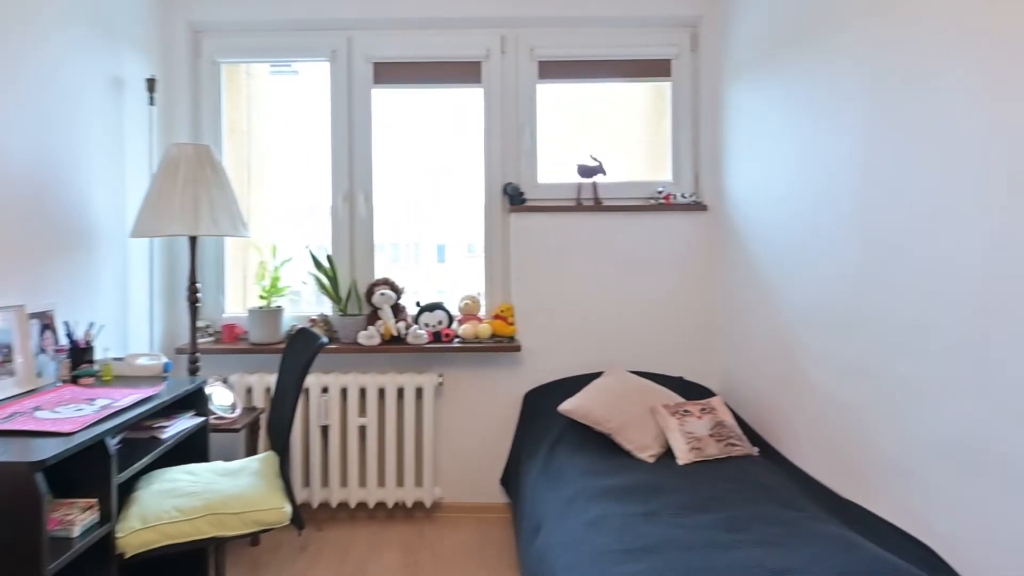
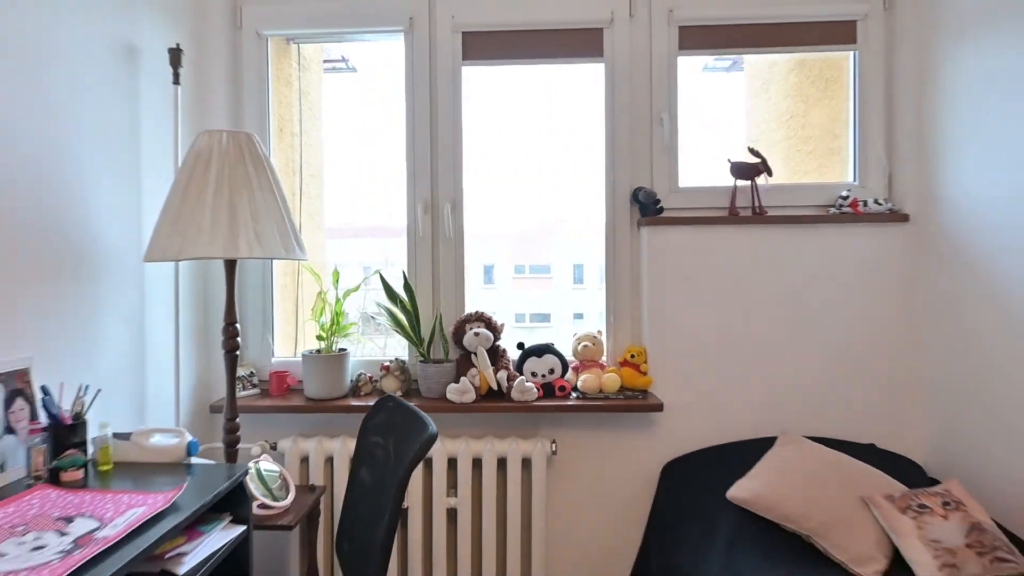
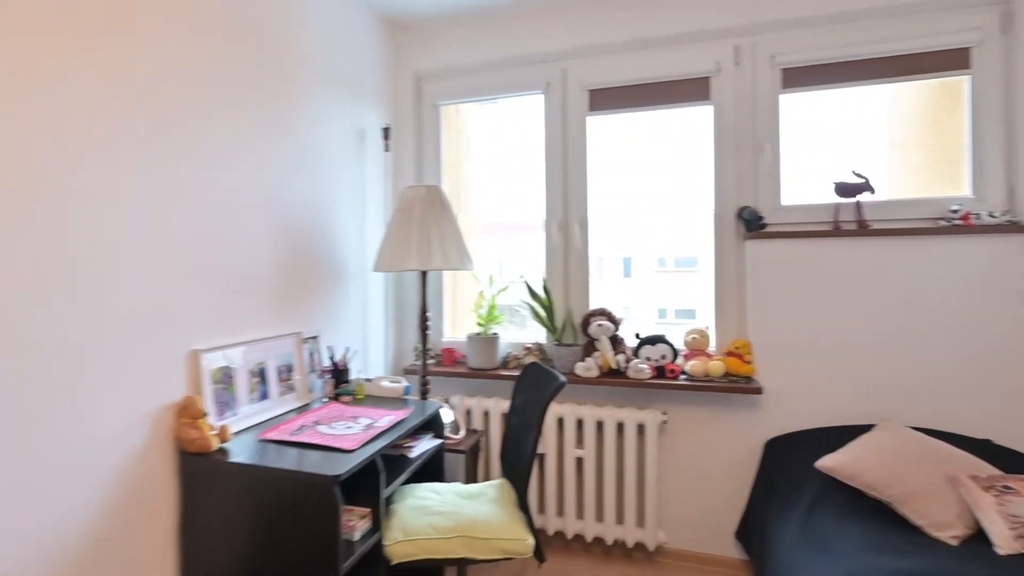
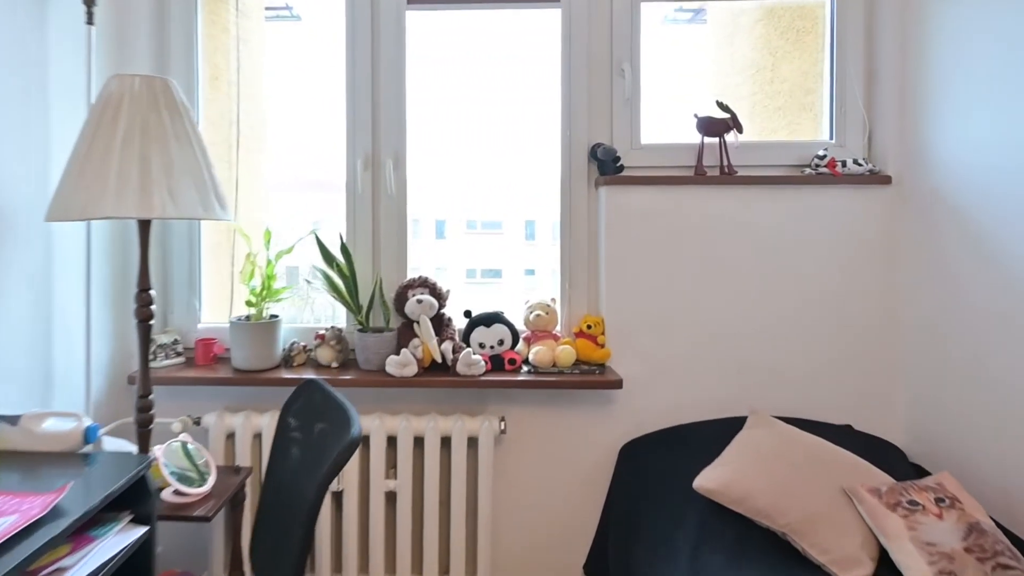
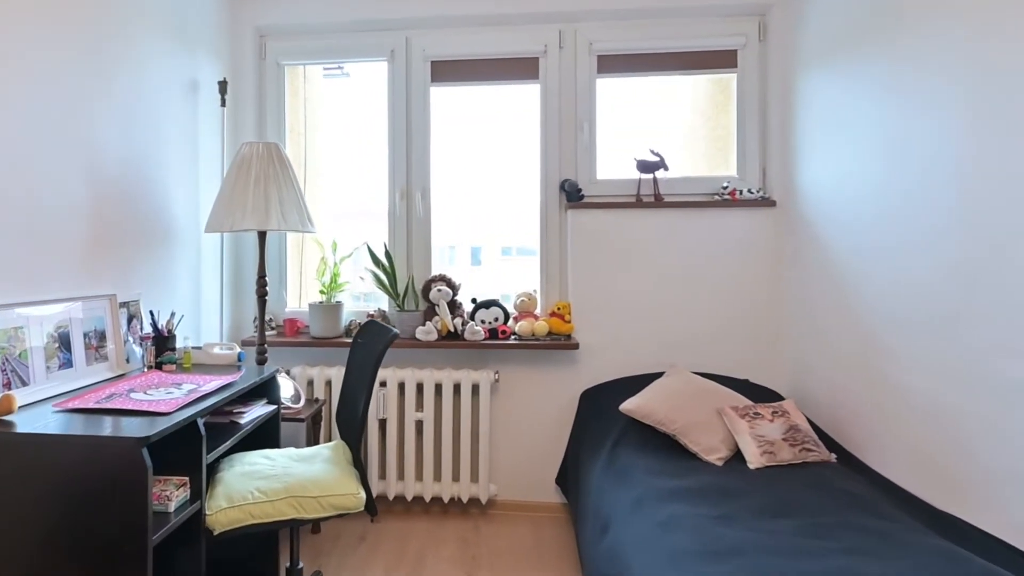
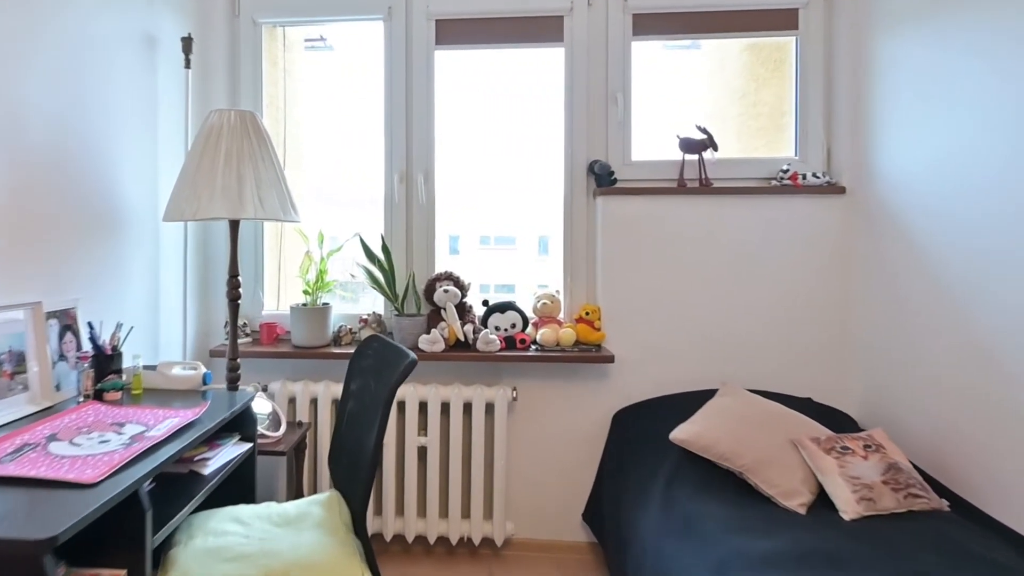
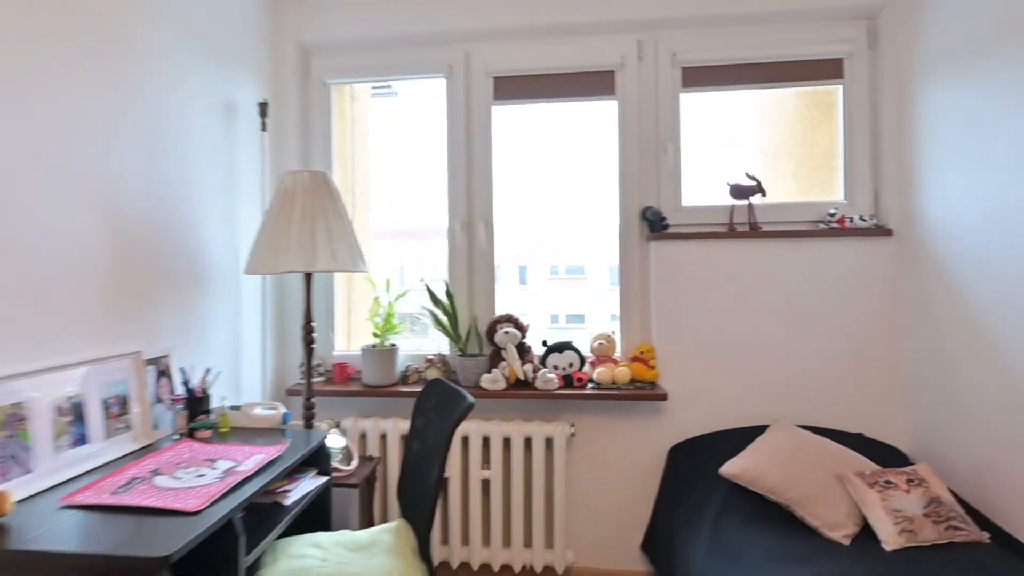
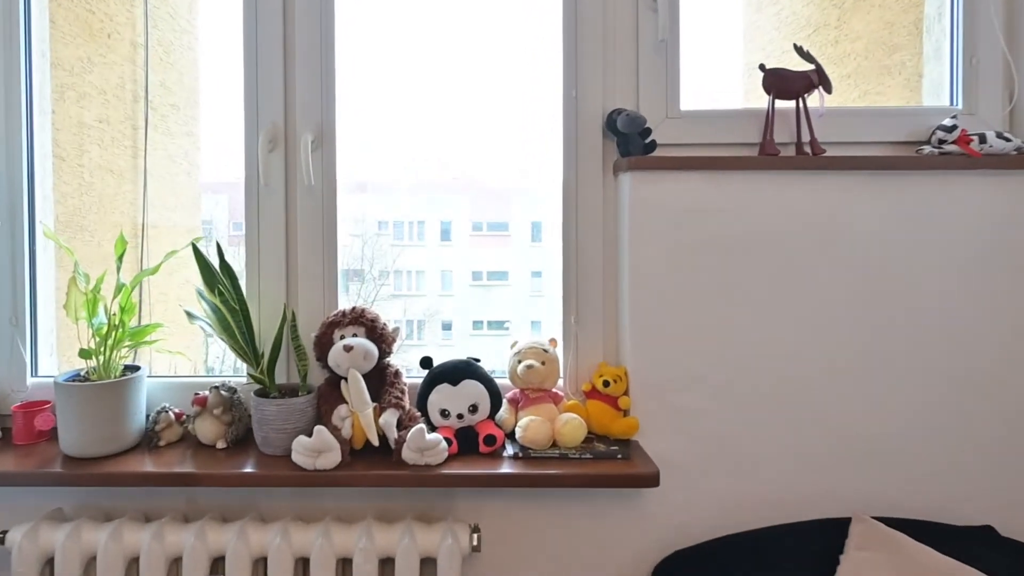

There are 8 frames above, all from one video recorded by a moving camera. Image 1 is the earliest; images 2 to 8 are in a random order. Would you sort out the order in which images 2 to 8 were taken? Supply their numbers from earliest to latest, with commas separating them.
5, 6, 4, 8, 2, 7, 3
